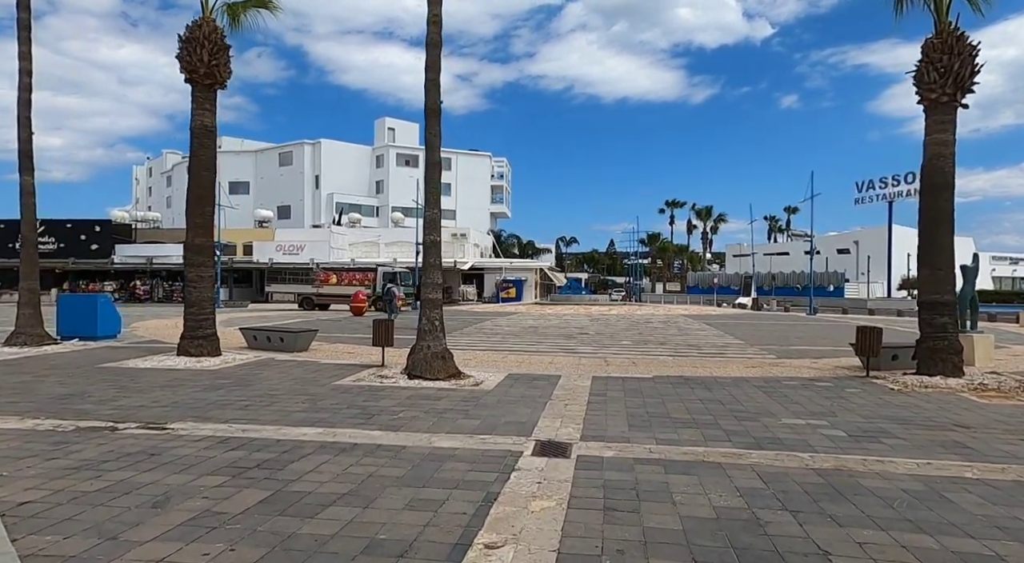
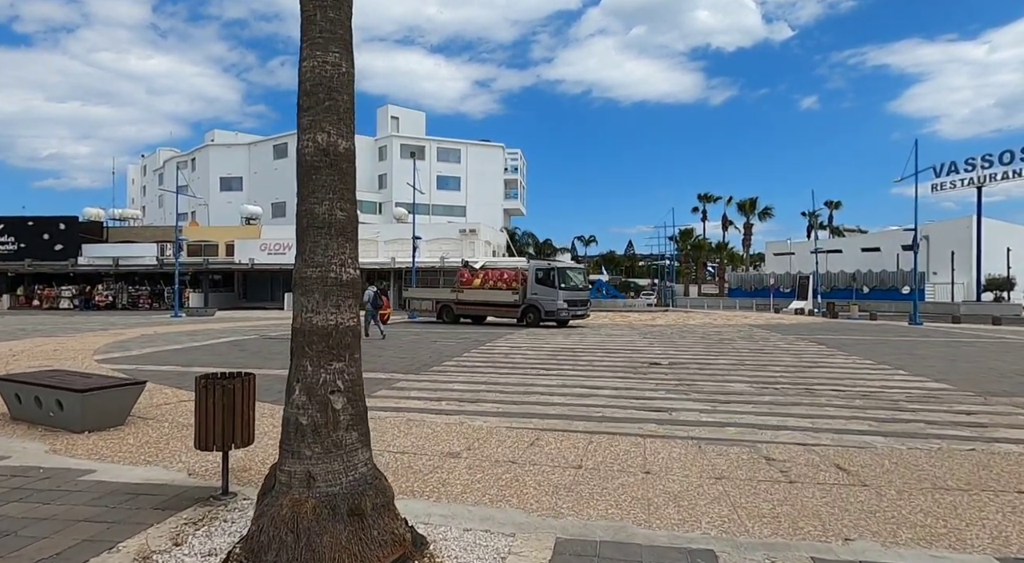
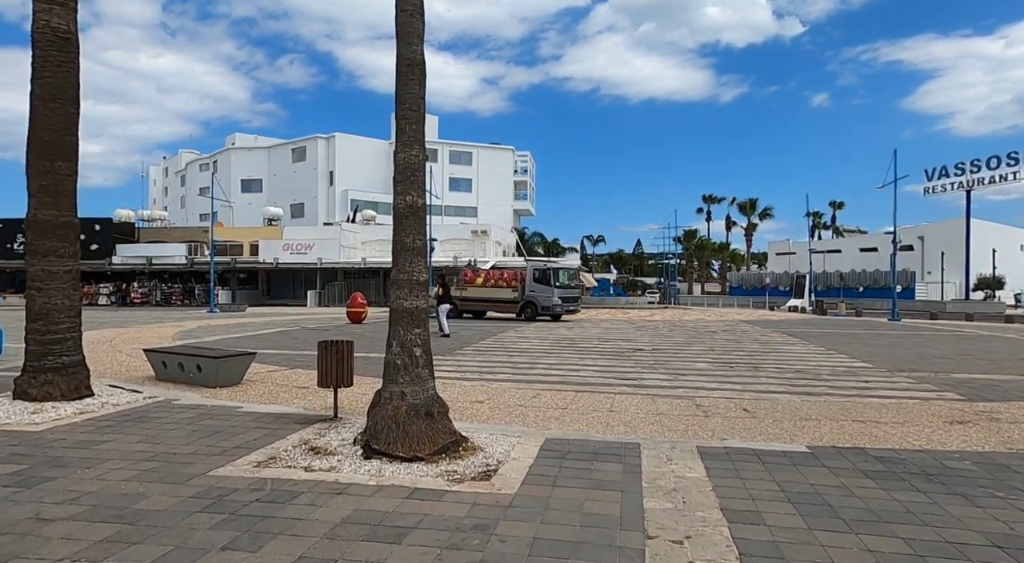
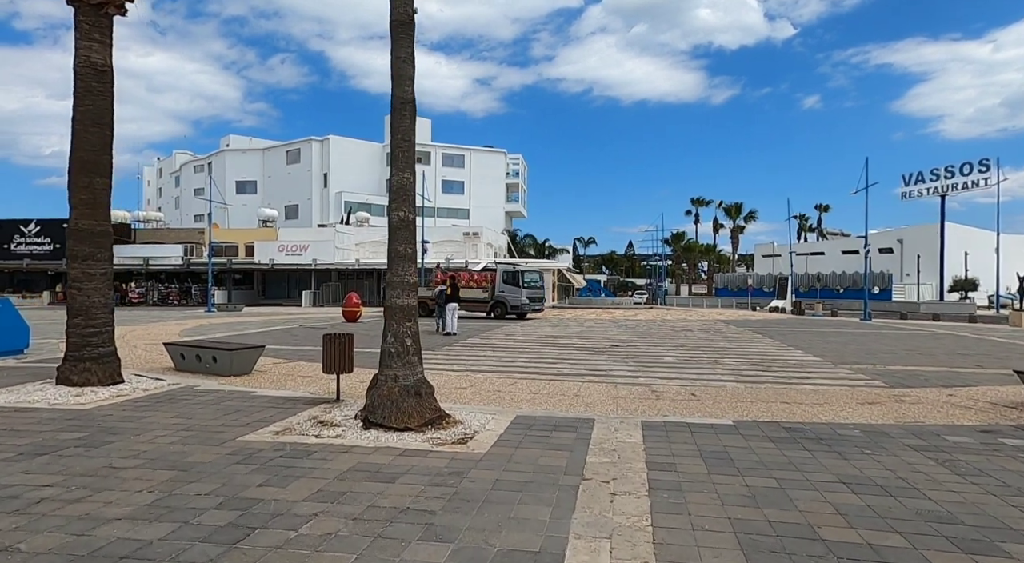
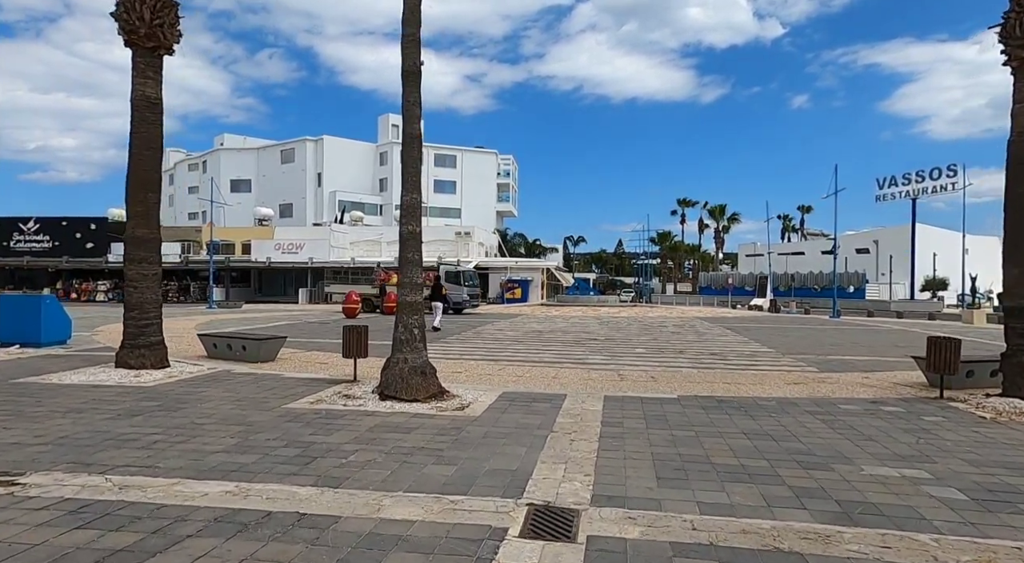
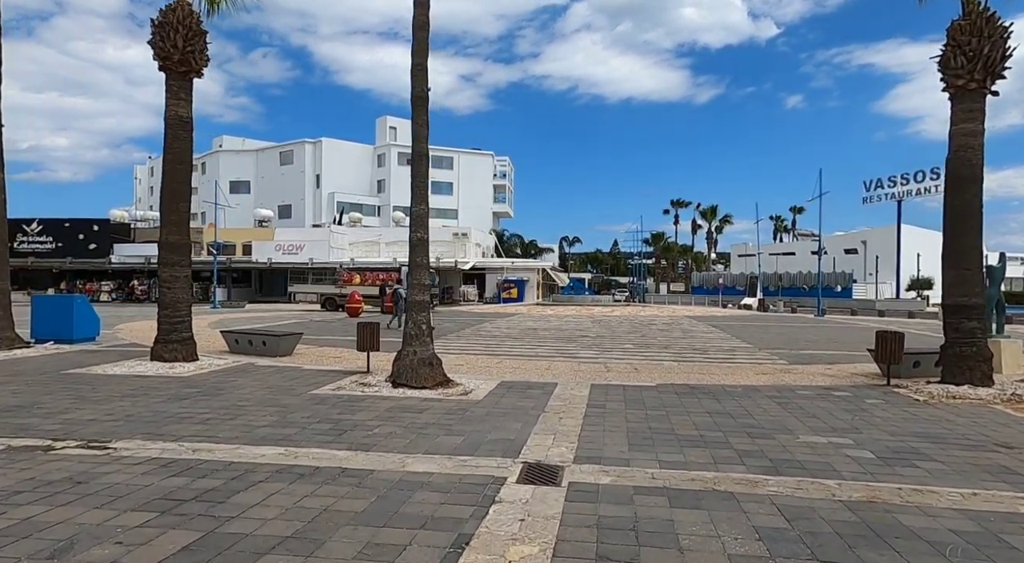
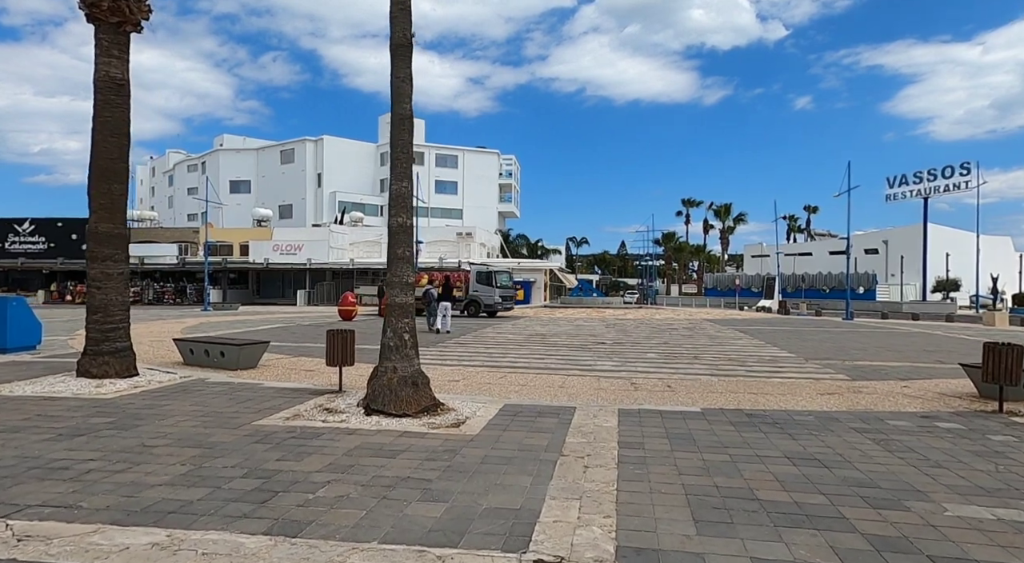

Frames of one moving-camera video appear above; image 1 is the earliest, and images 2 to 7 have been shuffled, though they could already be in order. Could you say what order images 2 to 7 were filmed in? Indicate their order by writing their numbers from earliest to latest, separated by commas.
6, 5, 7, 4, 3, 2
